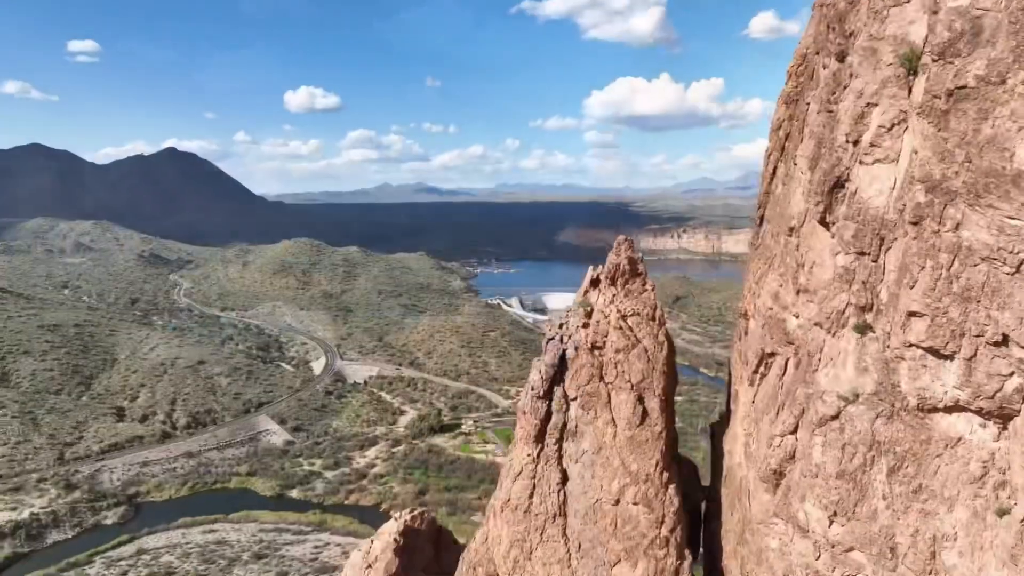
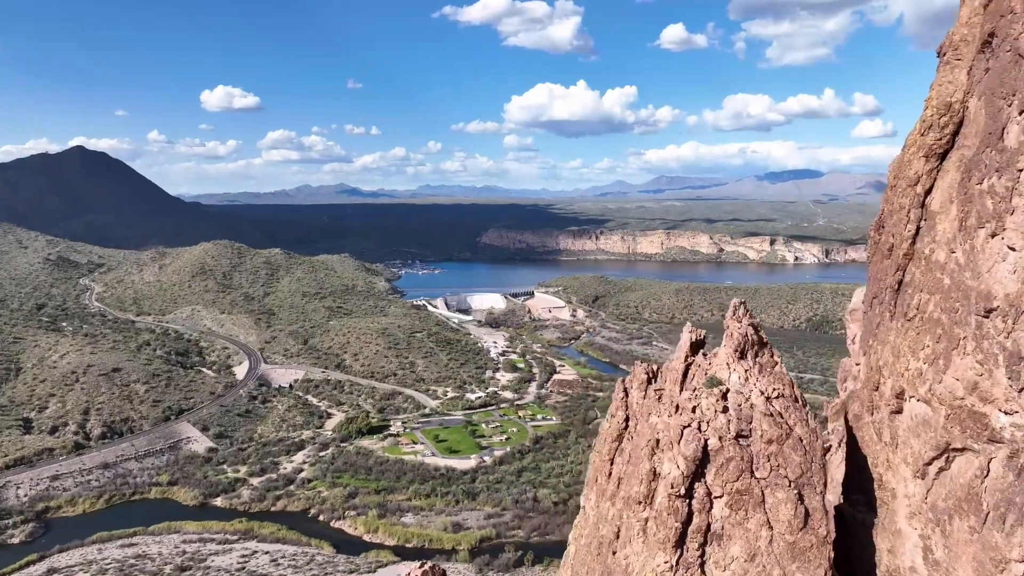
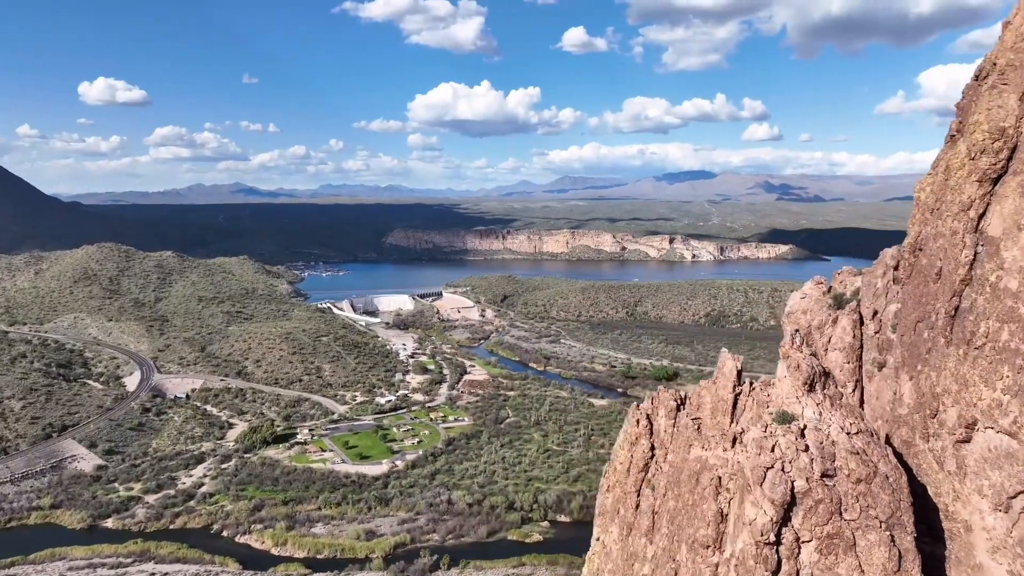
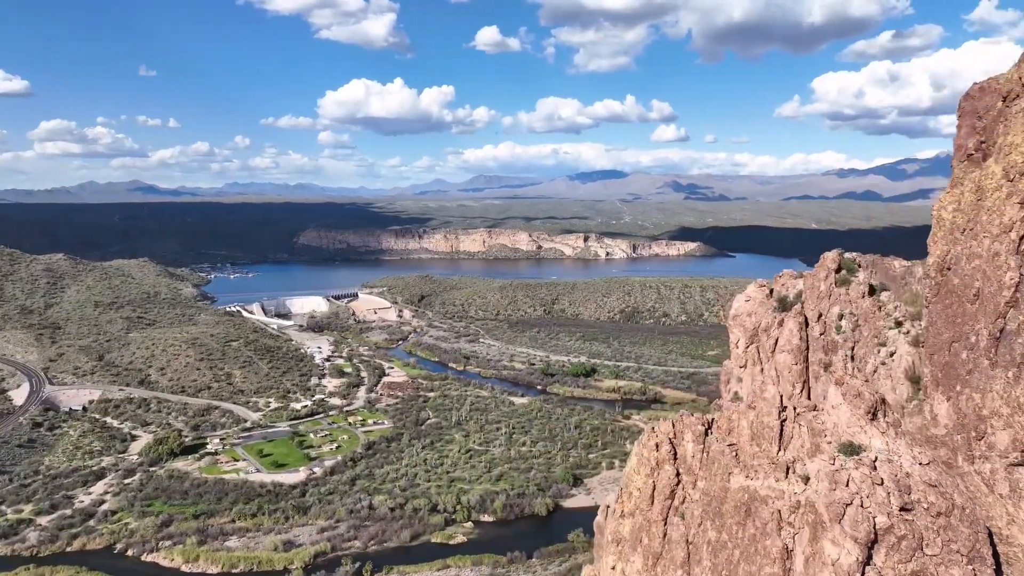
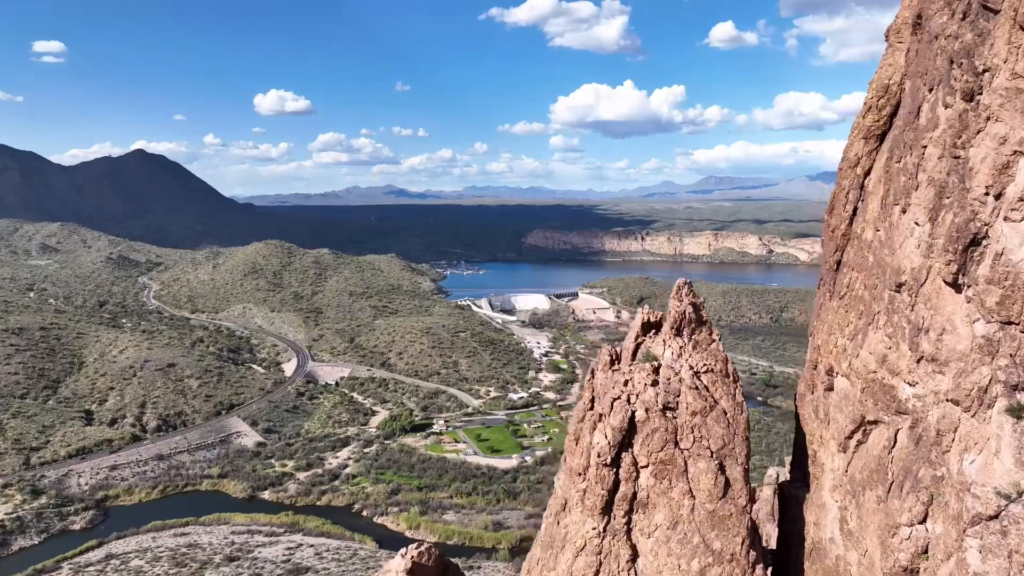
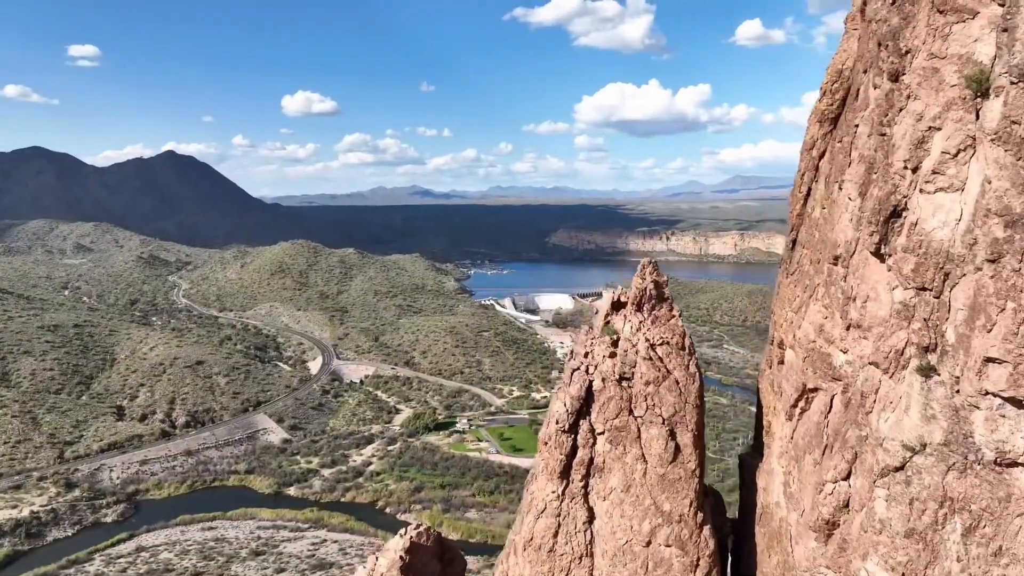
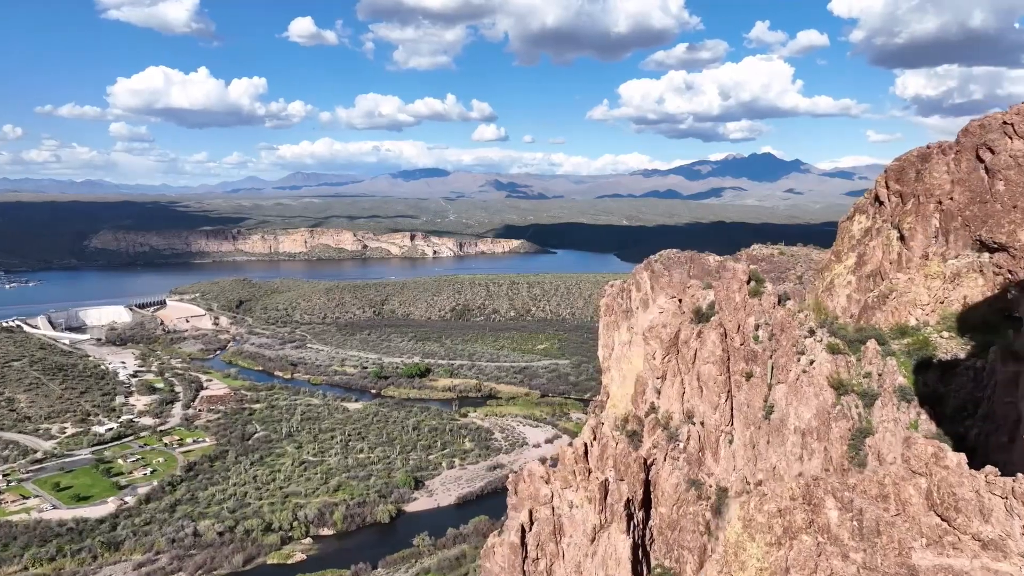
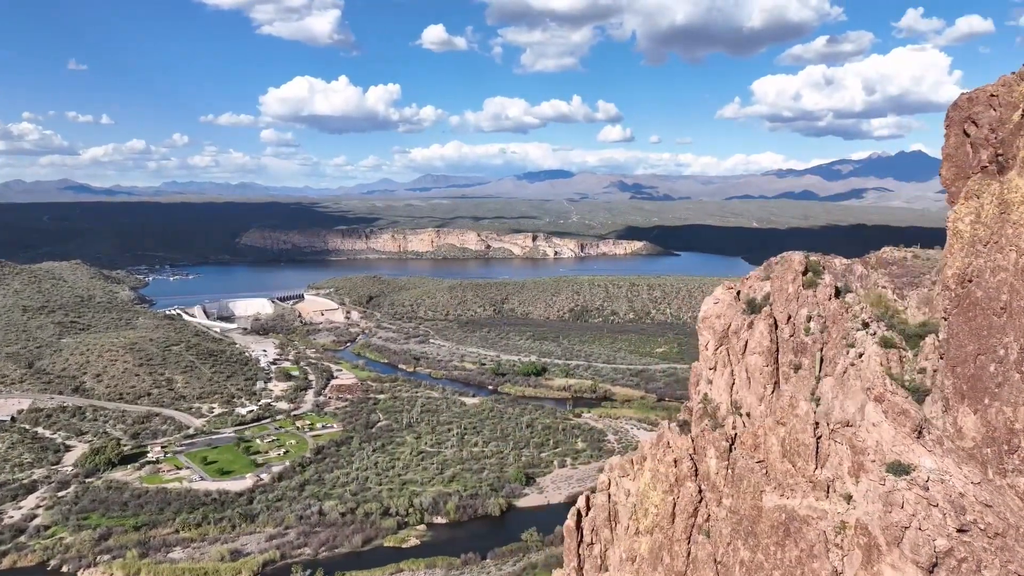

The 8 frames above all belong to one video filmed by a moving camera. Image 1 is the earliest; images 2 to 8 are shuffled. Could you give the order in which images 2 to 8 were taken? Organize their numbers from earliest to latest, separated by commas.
6, 5, 2, 3, 4, 8, 7
